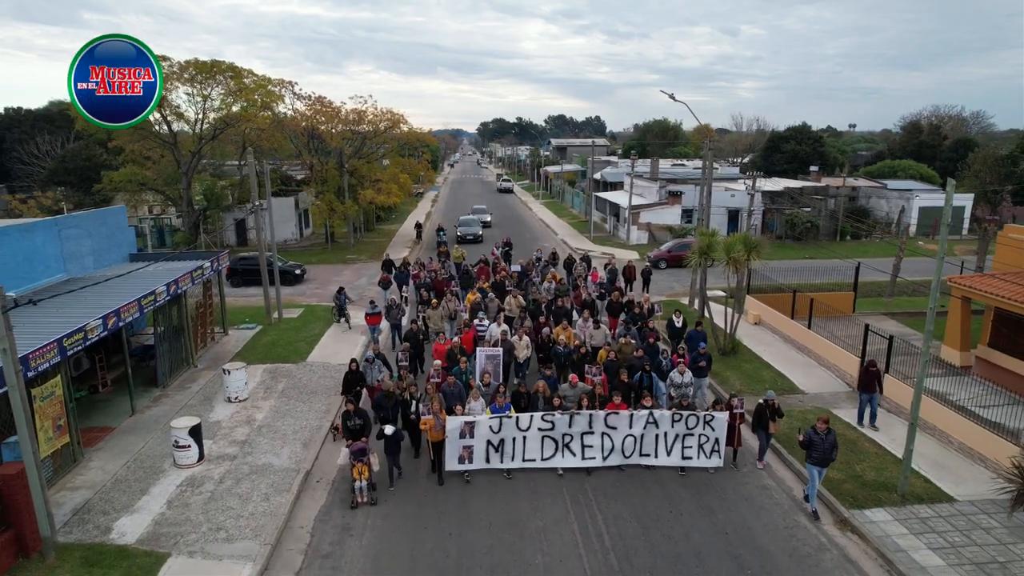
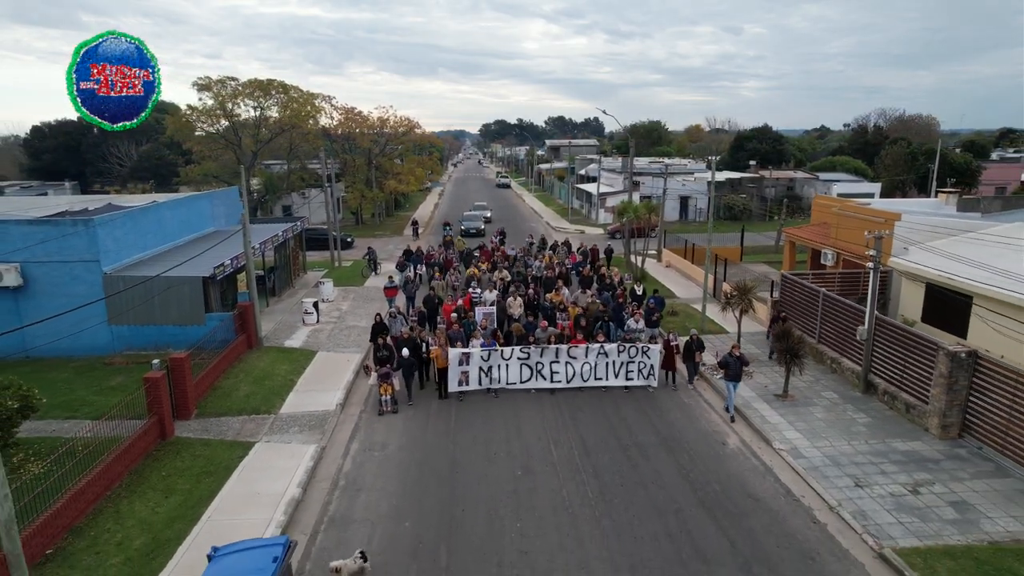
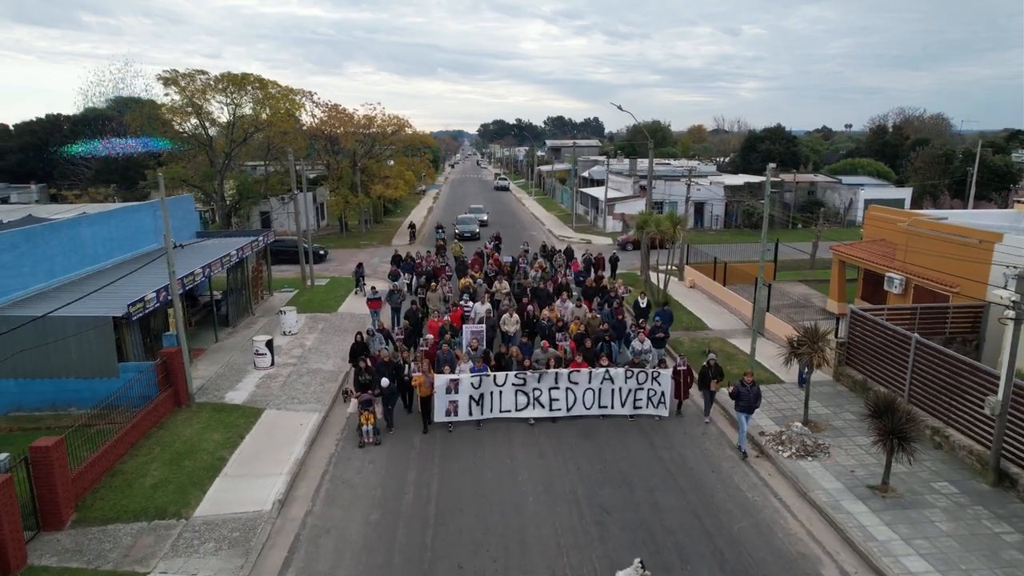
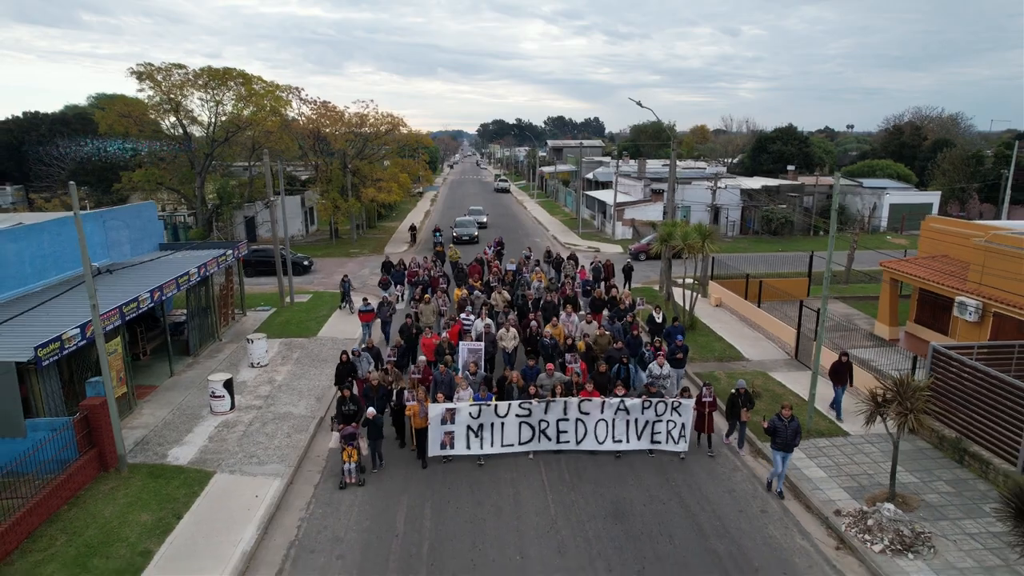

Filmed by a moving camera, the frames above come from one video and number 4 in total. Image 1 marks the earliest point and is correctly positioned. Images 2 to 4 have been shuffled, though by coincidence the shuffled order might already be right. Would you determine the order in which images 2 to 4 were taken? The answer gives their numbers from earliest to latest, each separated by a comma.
4, 3, 2
